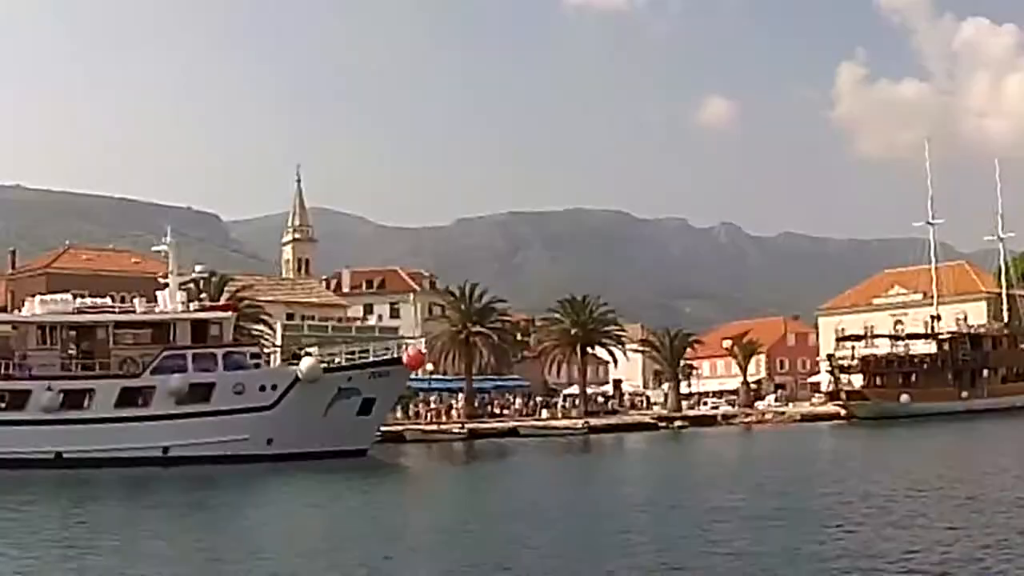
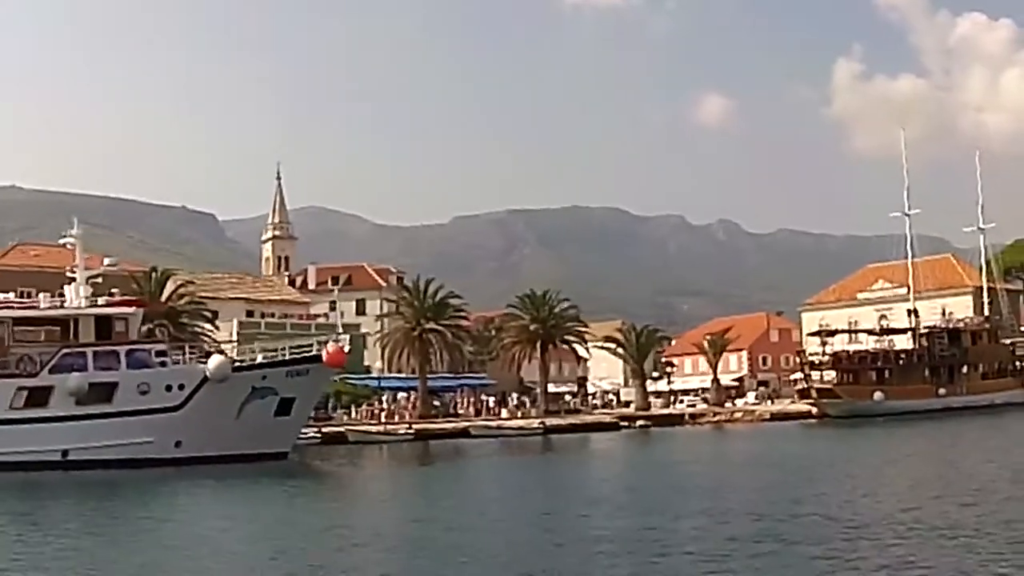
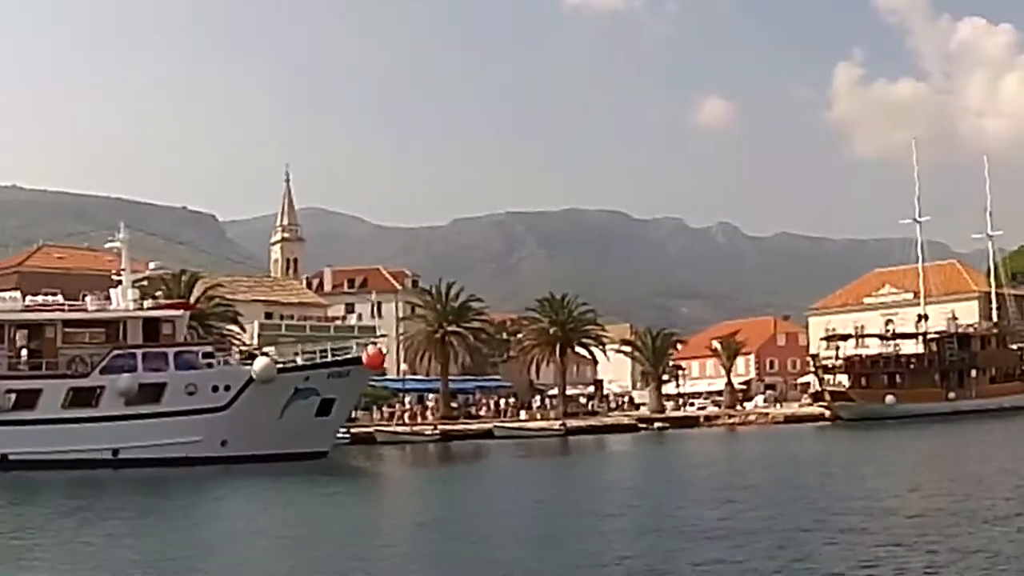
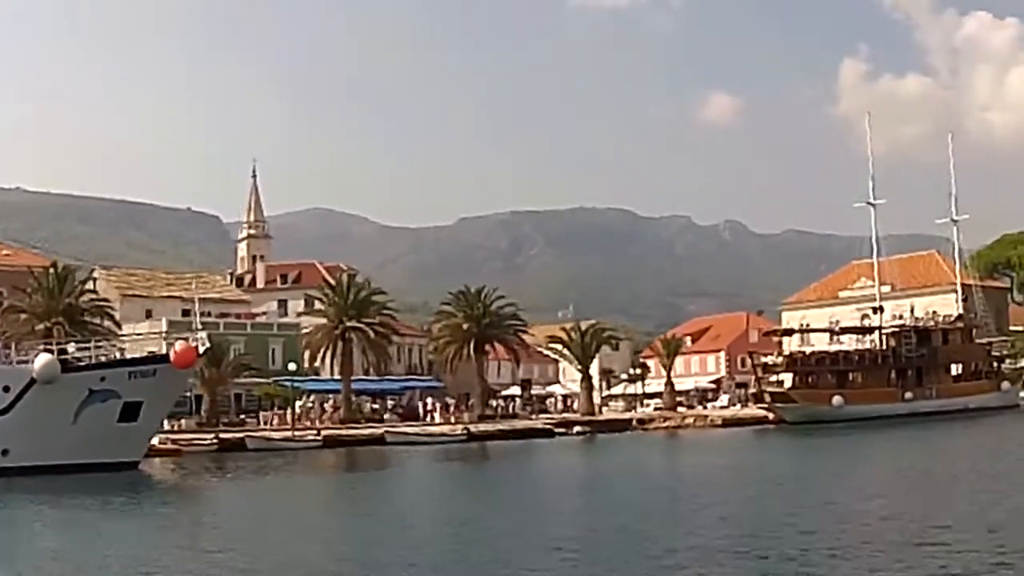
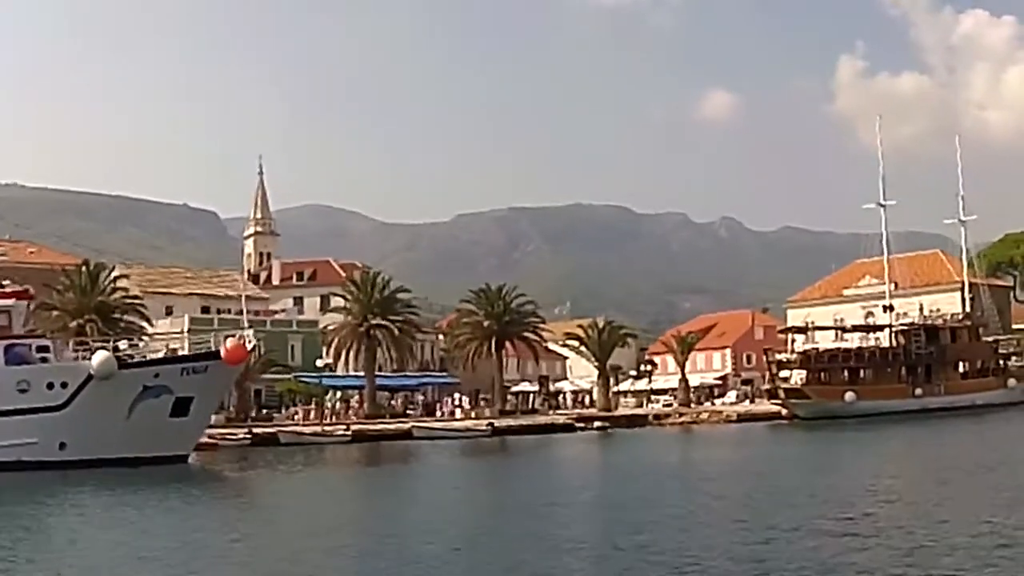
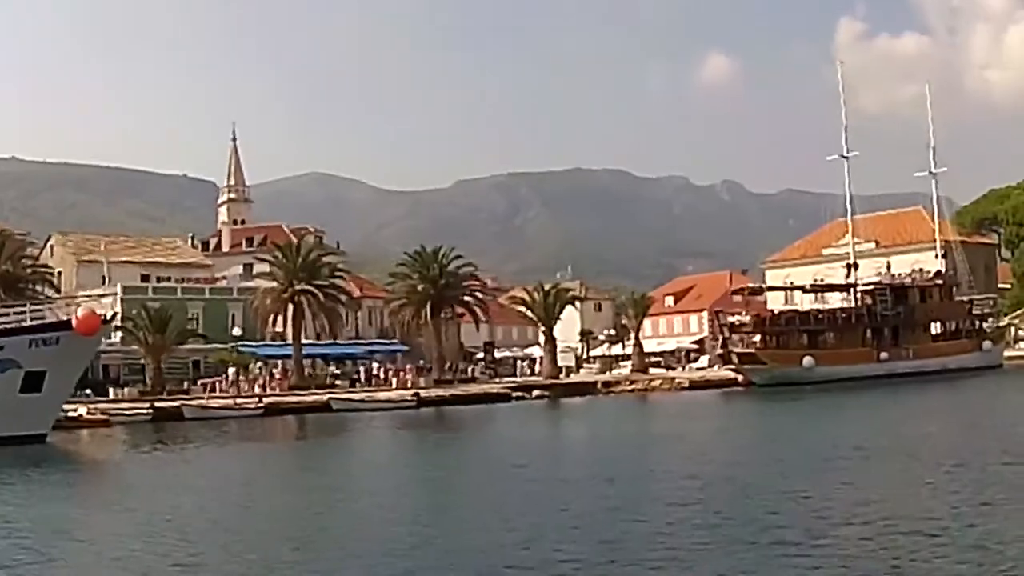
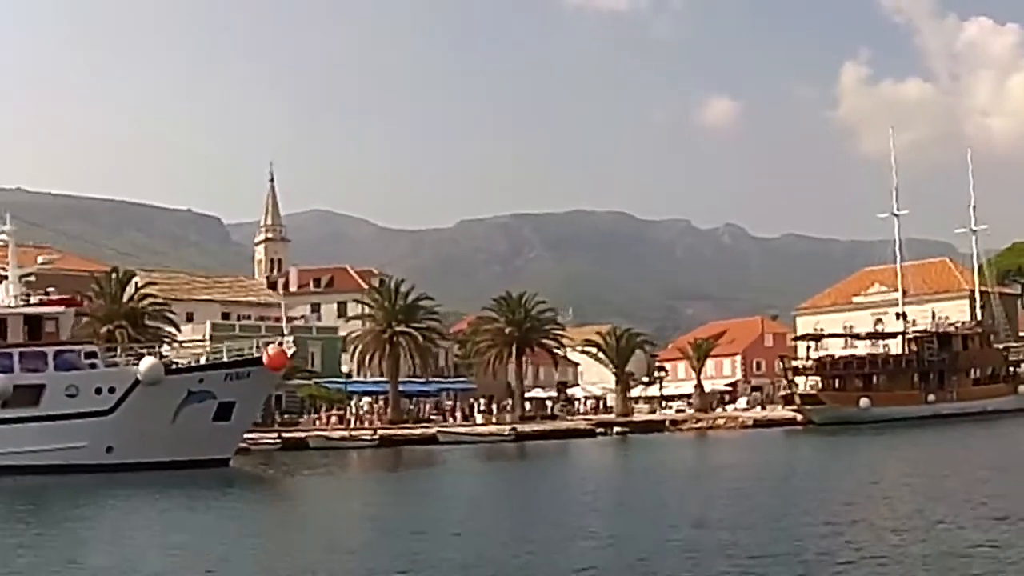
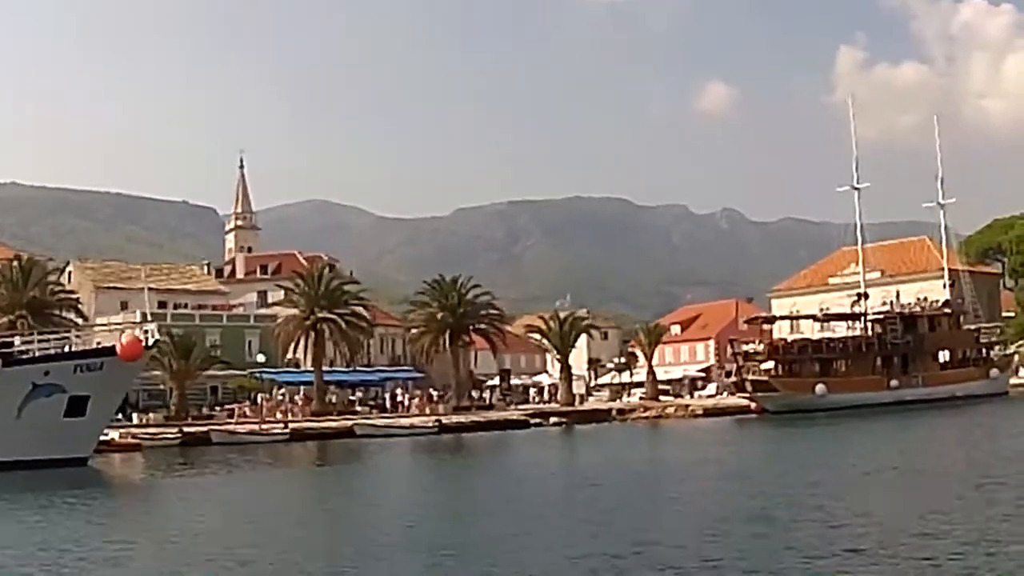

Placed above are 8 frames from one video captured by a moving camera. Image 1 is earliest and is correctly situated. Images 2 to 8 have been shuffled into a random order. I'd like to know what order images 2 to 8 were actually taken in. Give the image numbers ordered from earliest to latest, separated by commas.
3, 2, 7, 5, 4, 8, 6
